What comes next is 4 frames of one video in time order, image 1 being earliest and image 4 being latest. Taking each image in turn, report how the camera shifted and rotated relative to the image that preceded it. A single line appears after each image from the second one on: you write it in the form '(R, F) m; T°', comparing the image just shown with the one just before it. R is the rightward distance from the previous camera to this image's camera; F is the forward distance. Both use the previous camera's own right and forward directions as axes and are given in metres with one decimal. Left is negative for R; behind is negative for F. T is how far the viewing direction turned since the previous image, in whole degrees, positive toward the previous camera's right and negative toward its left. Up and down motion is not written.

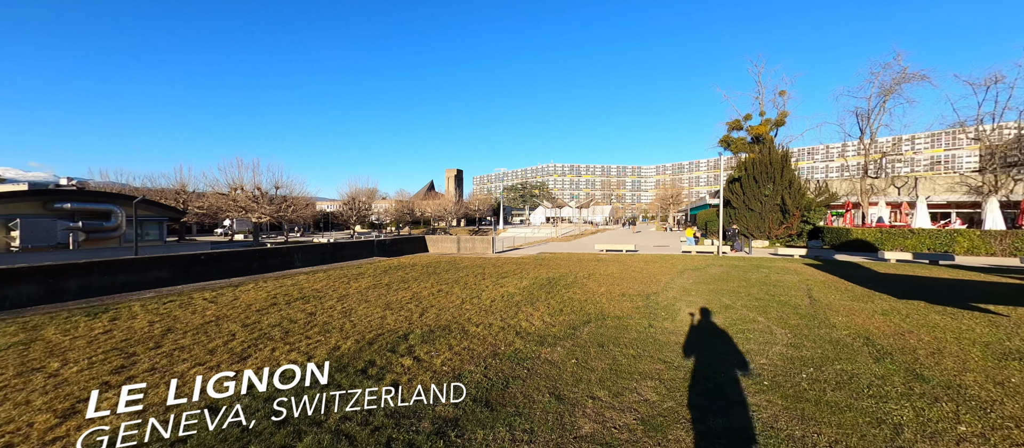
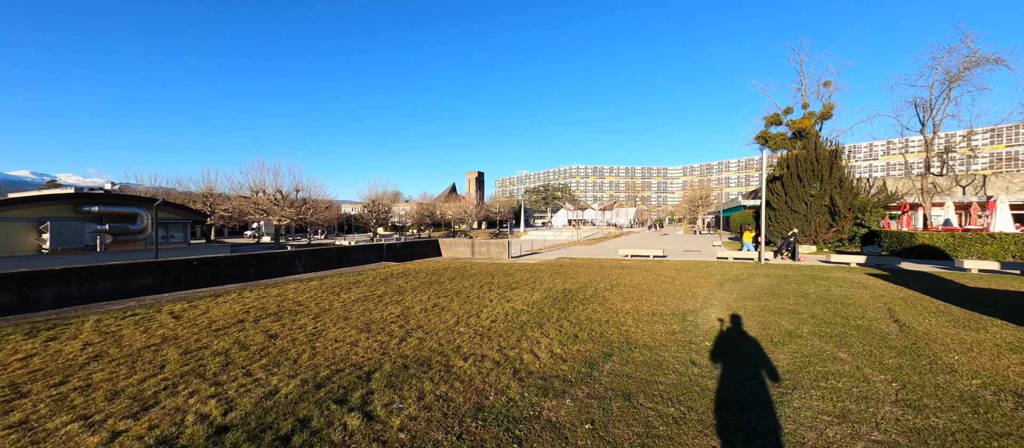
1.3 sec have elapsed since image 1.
(+0.3, +1.3) m; -4°
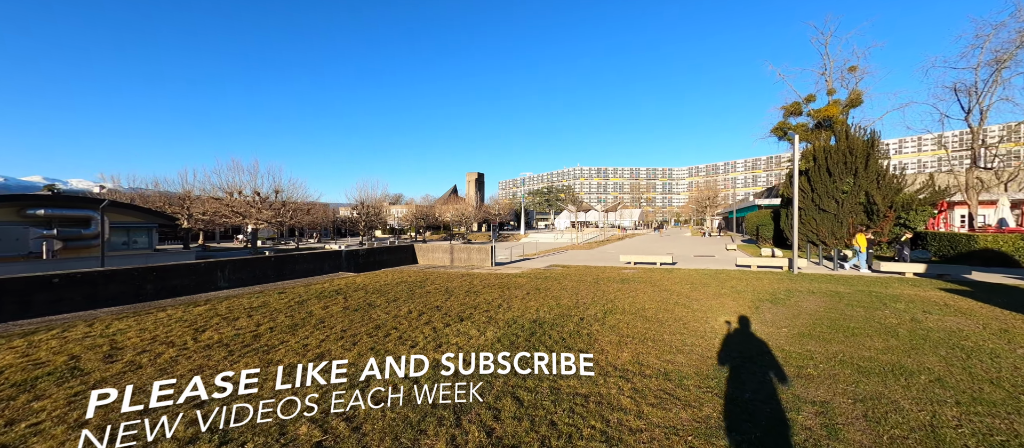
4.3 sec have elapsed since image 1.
(+0.9, +2.7) m; -1°
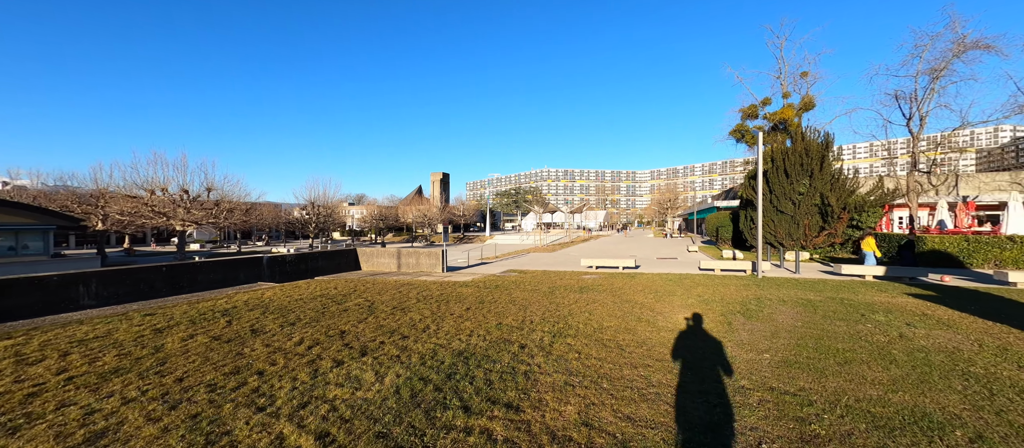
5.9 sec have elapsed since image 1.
(+0.6, +1.4) m; +5°
